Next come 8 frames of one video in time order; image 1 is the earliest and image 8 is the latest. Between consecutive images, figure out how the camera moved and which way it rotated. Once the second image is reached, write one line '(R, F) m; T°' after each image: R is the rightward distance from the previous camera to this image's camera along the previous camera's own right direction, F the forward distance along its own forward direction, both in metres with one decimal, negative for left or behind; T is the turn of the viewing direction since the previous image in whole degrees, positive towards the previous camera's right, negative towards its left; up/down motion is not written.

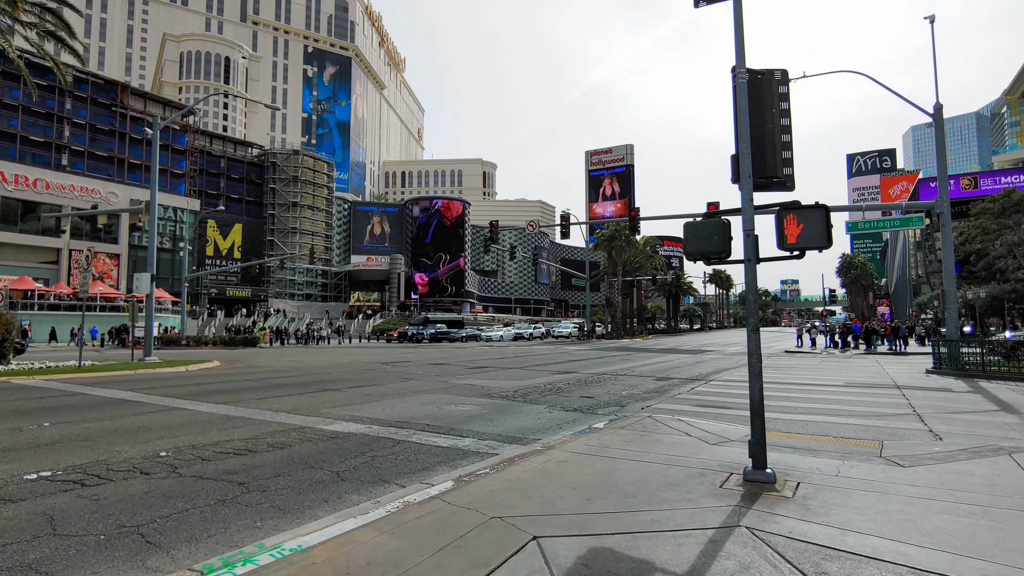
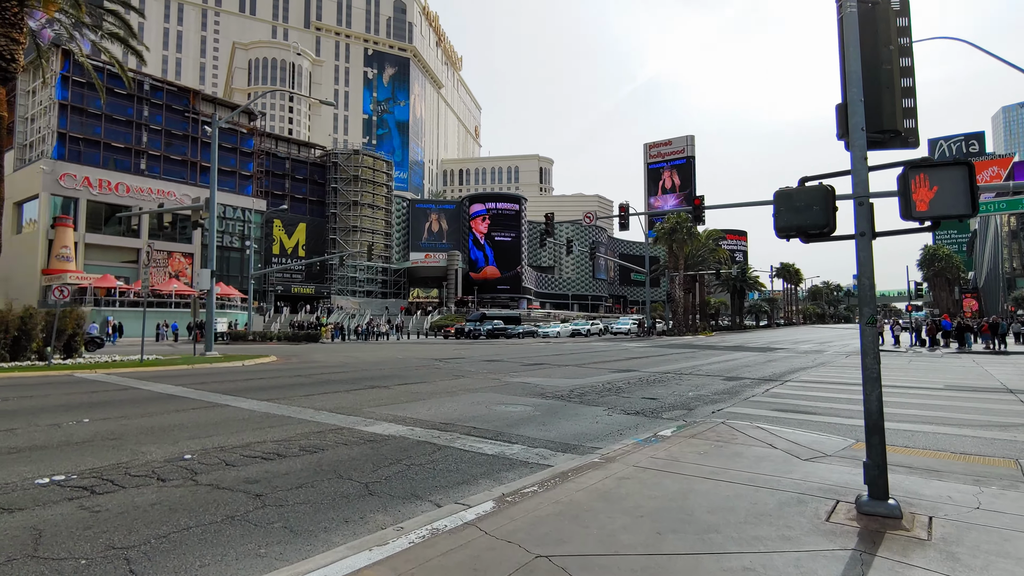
(0.0, +0.8) m; -6°
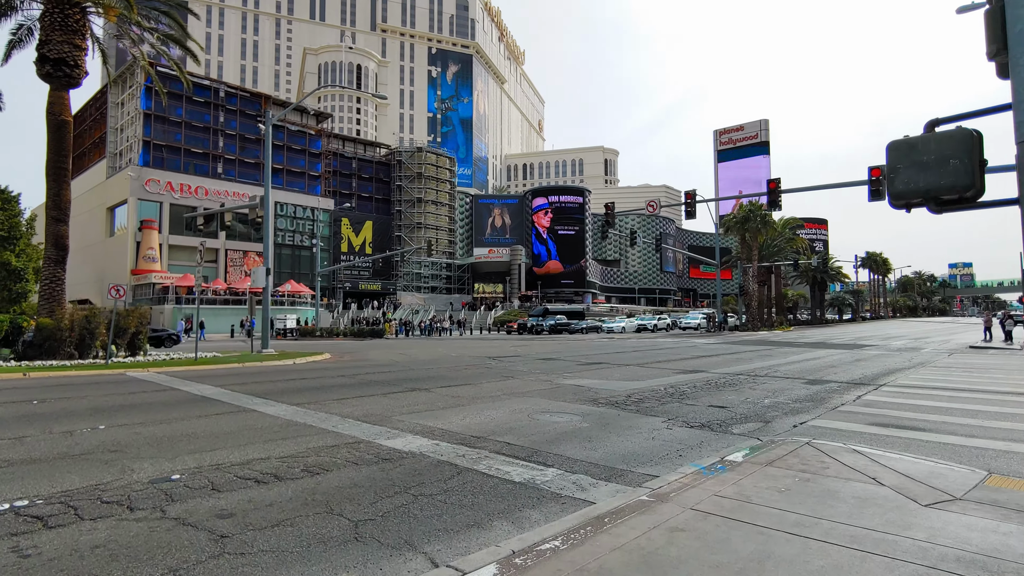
(+0.3, +1.0) m; -6°
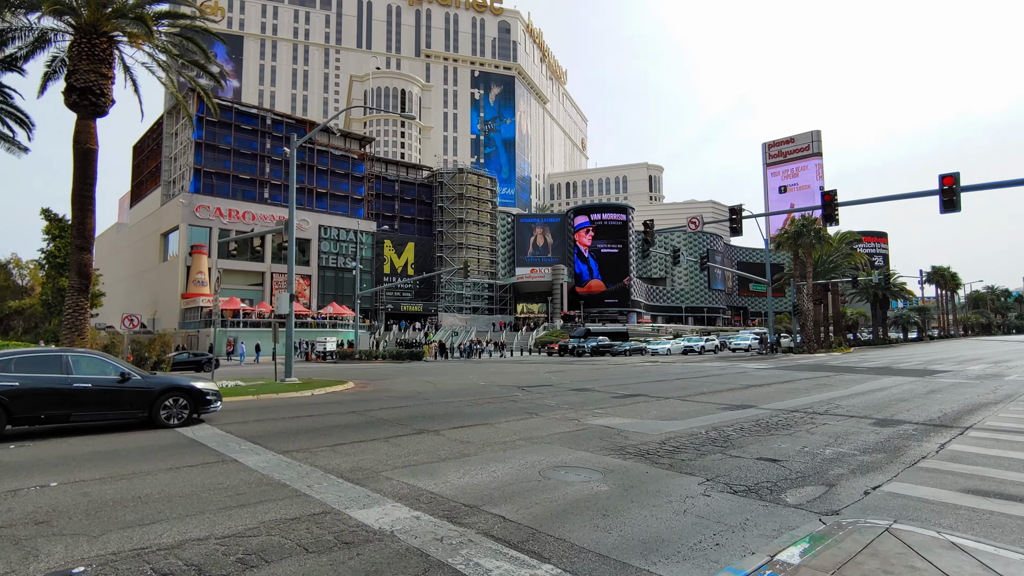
(+0.5, +1.1) m; -4°
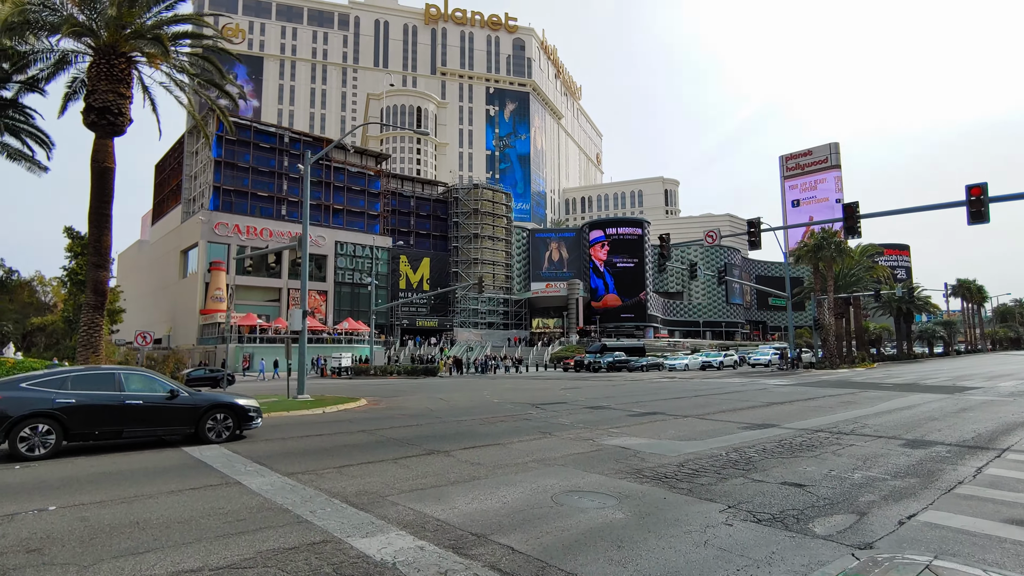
(+0.1, +0.2) m; -2°
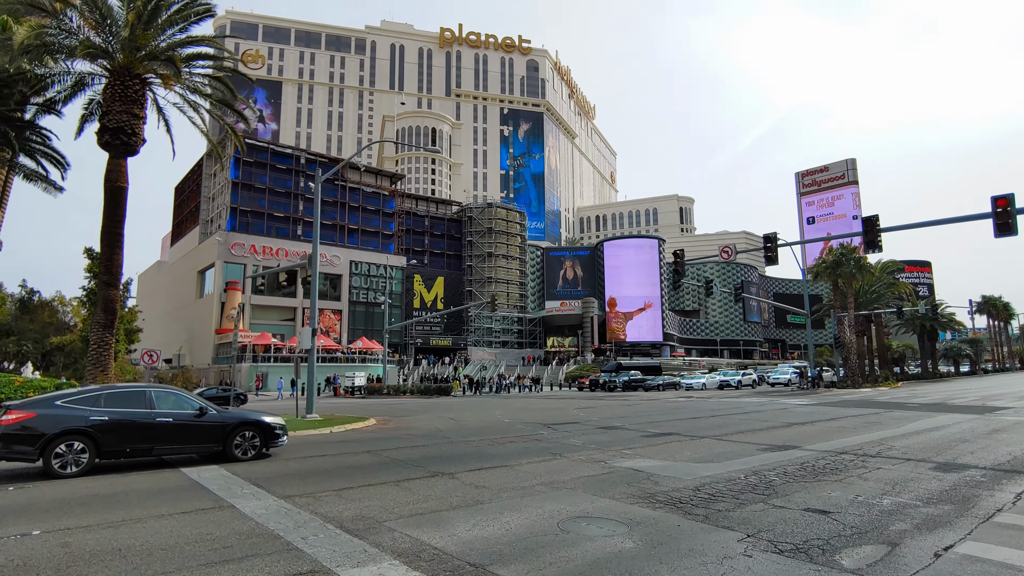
(+0.1, +0.3) m; -1°
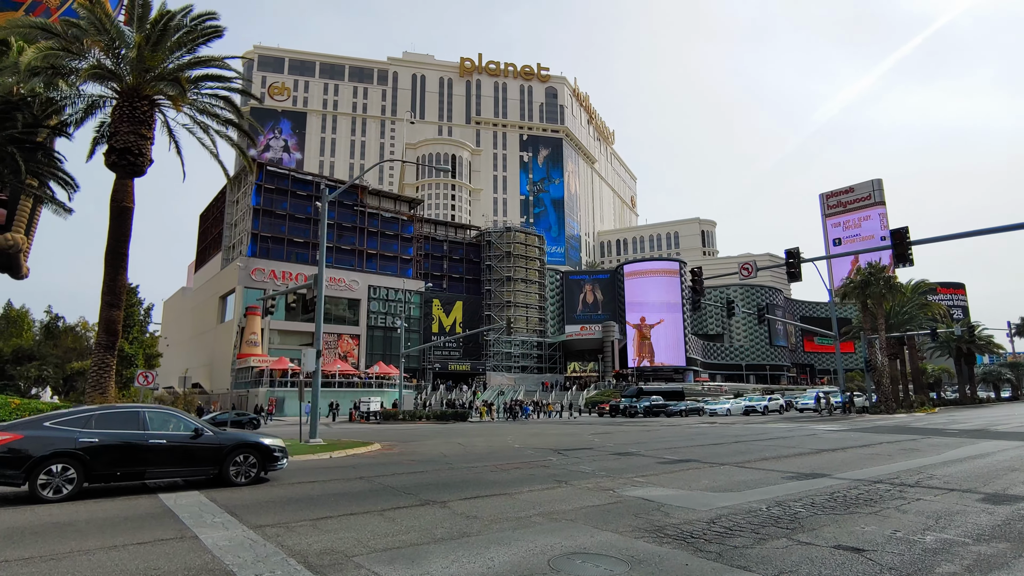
(+0.4, +0.6) m; -2°
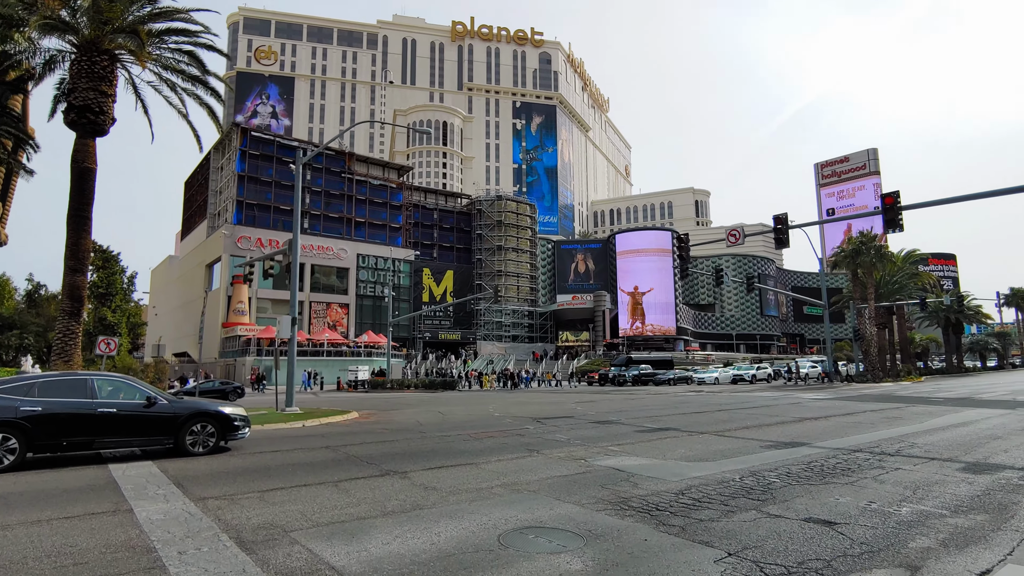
(+0.4, +0.5) m; +1°
